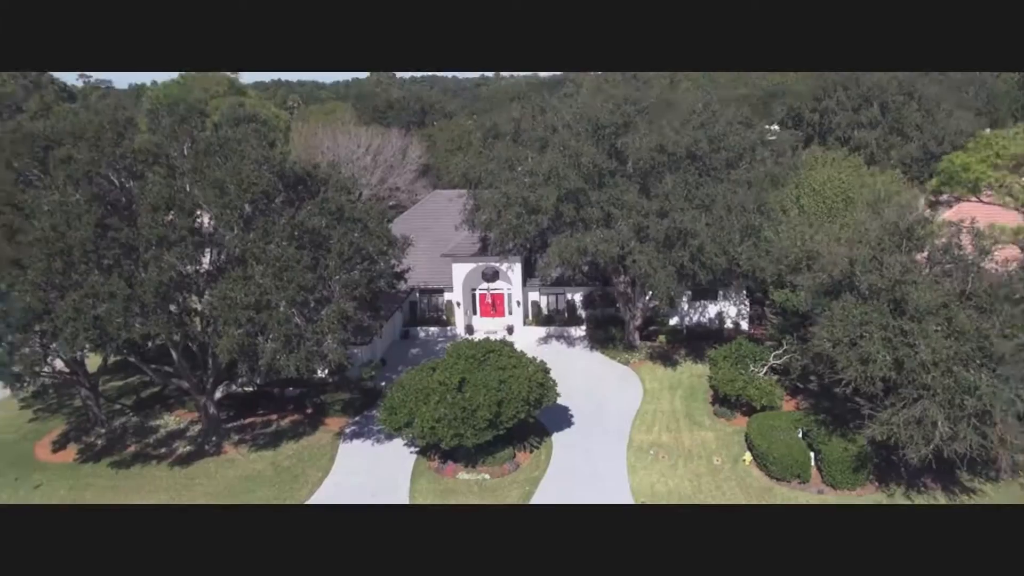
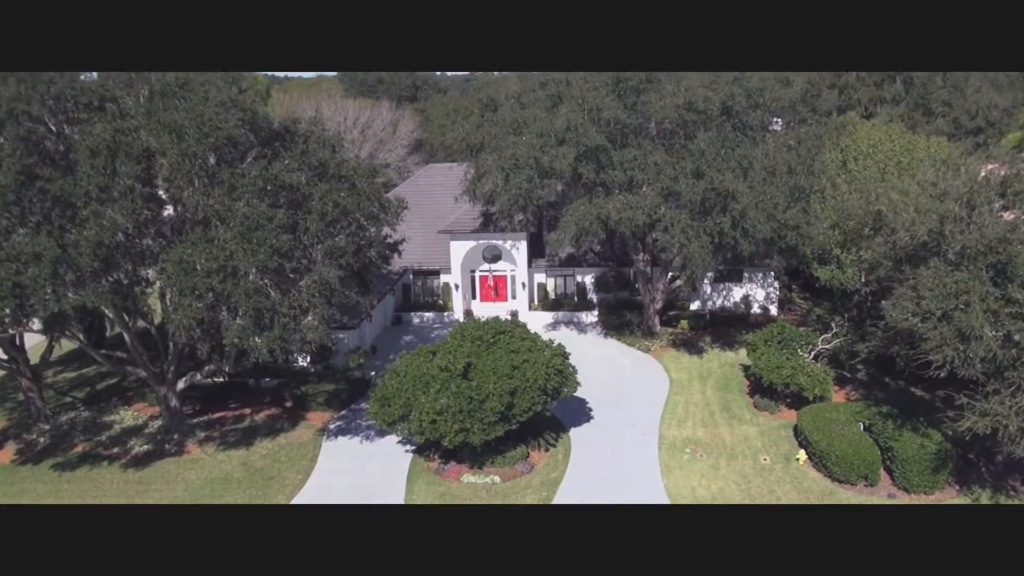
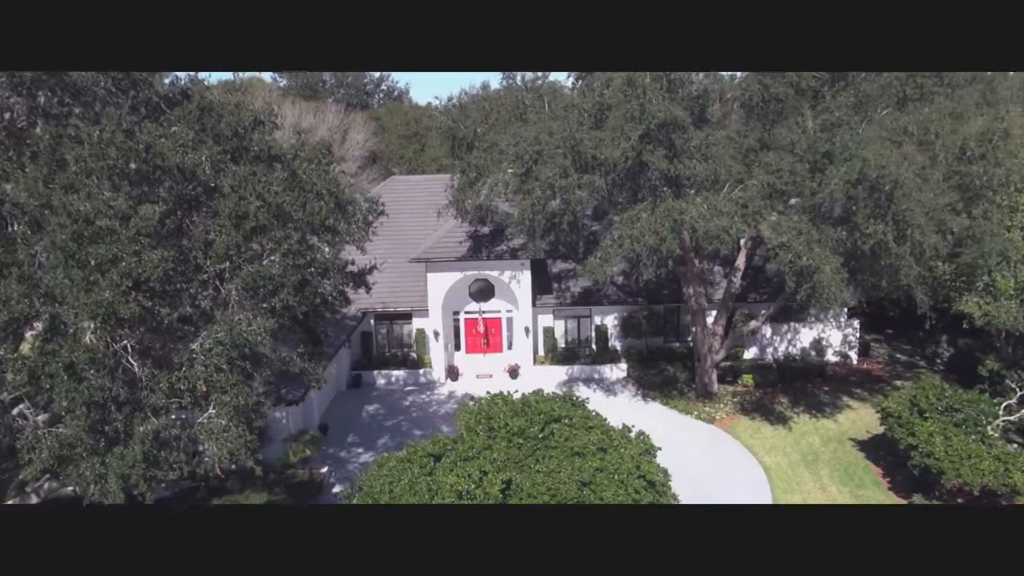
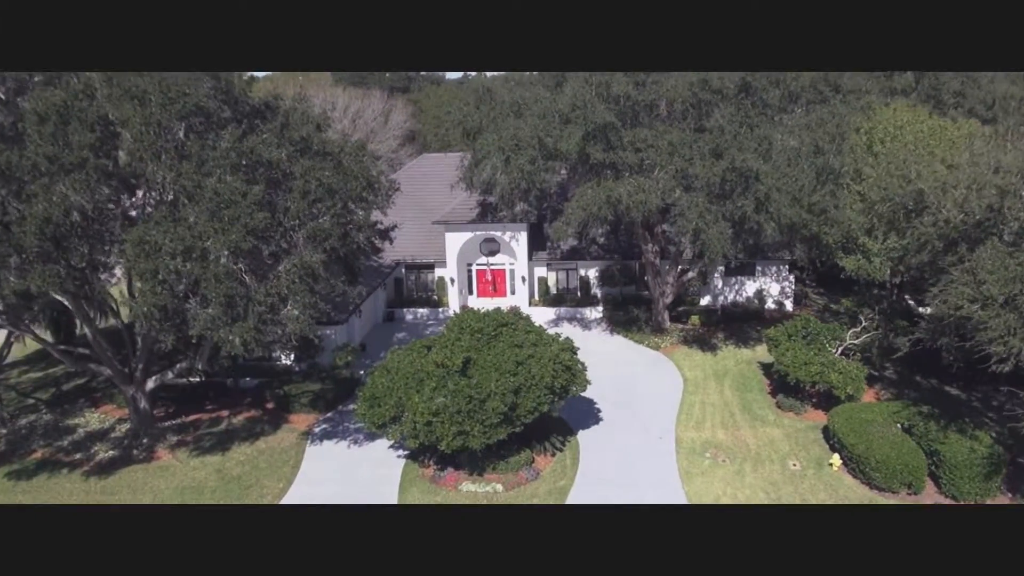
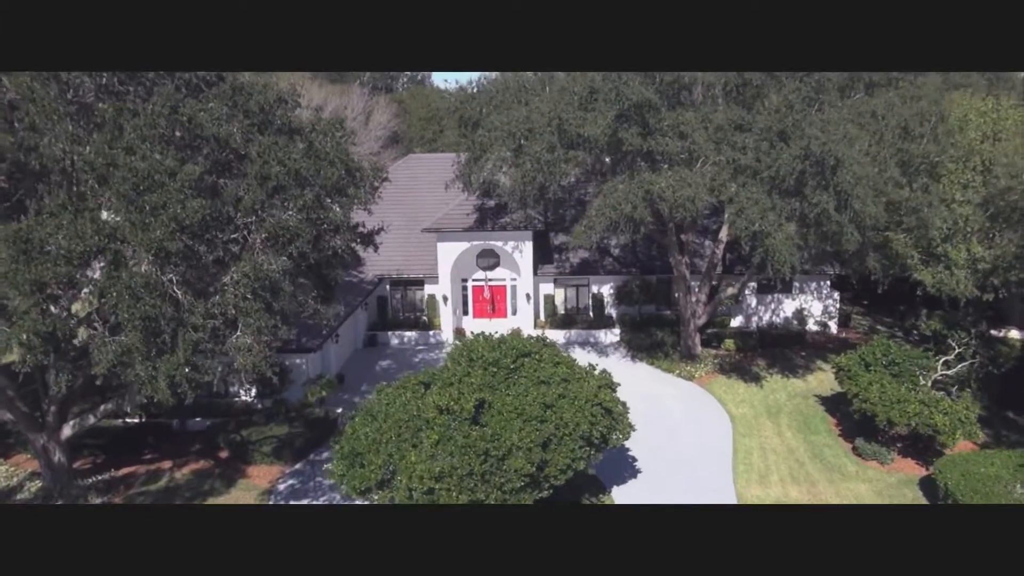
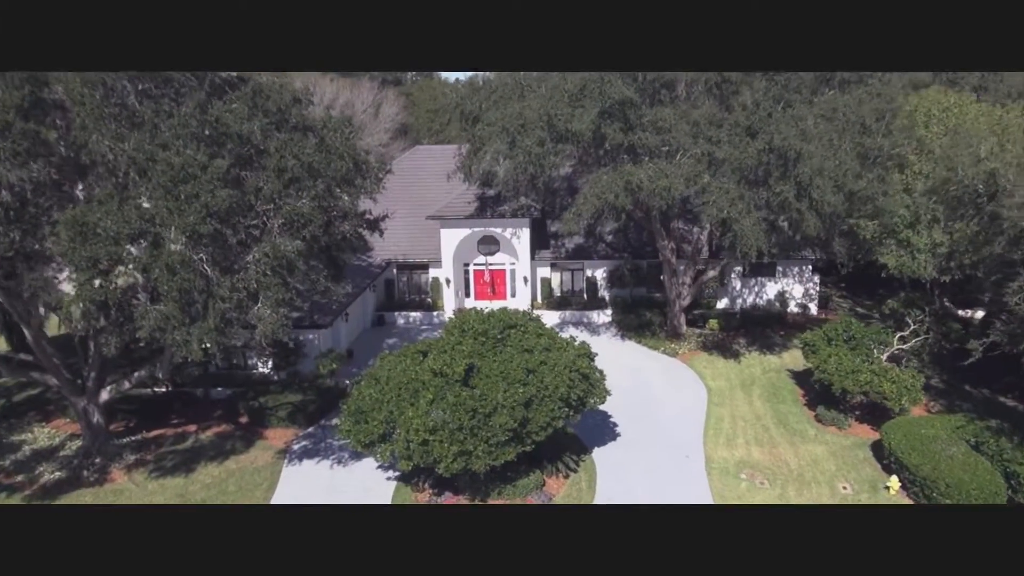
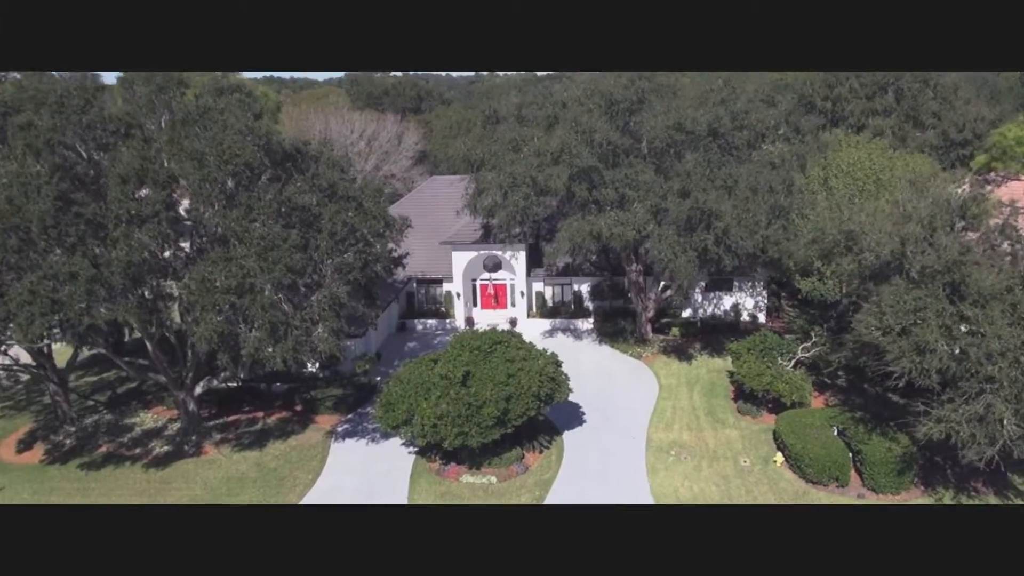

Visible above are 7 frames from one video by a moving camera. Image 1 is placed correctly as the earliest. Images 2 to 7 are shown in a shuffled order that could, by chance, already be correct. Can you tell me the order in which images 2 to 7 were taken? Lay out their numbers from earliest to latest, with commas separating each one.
7, 2, 4, 6, 5, 3
